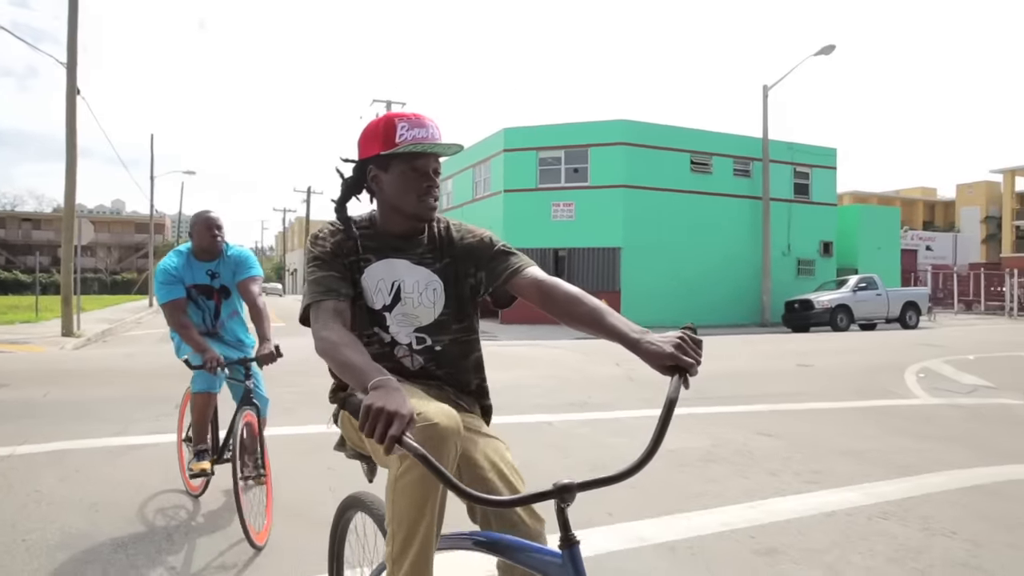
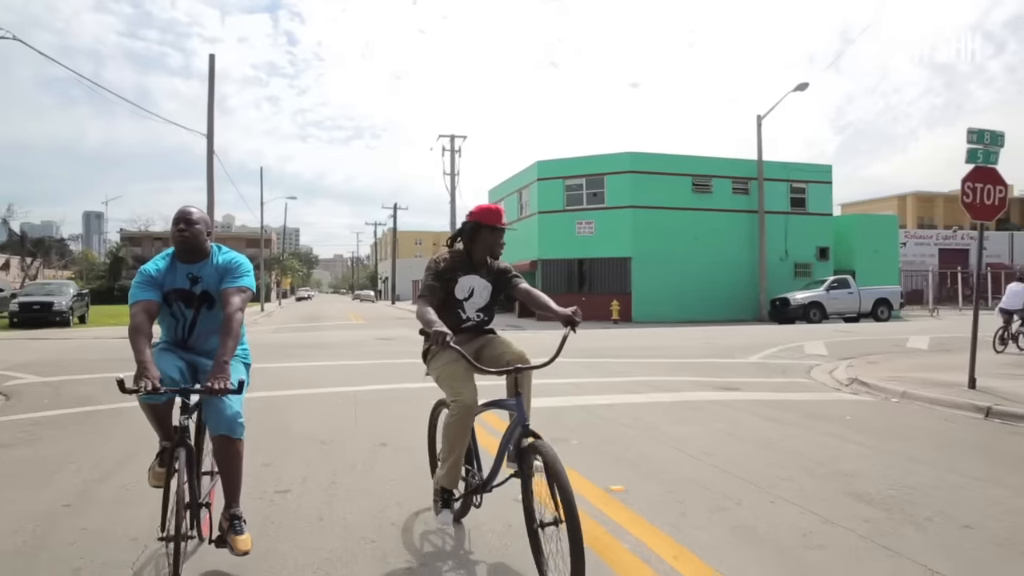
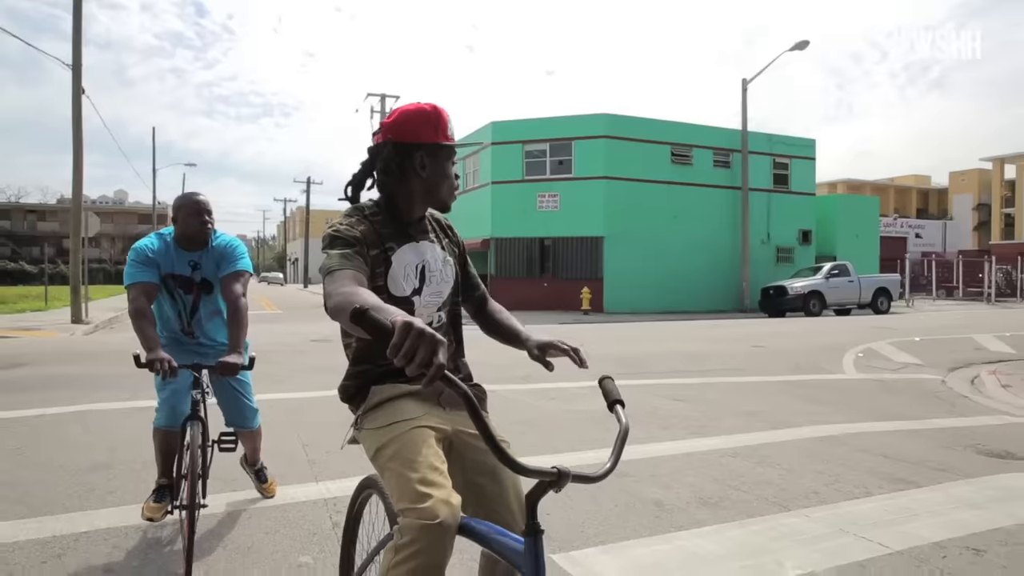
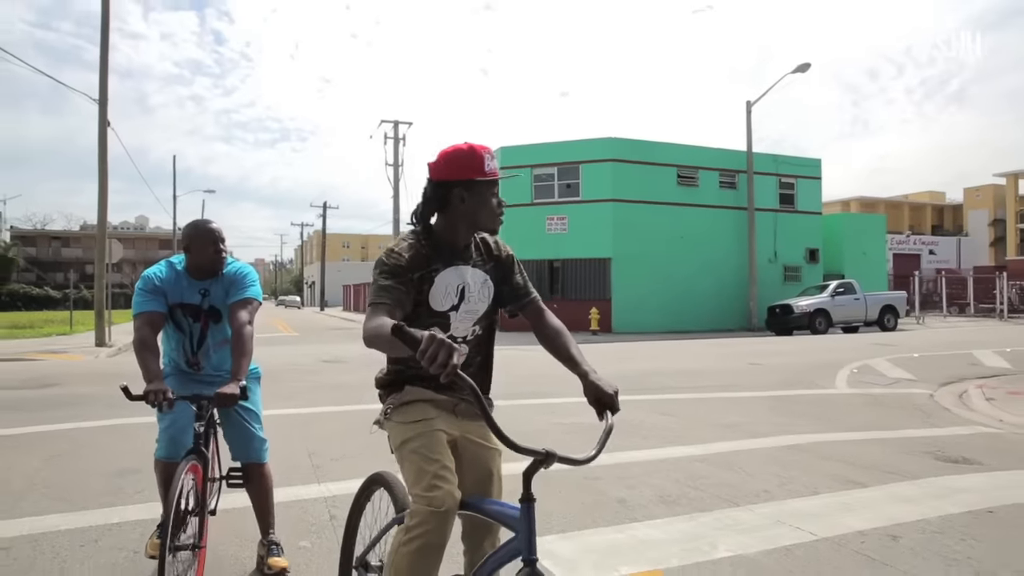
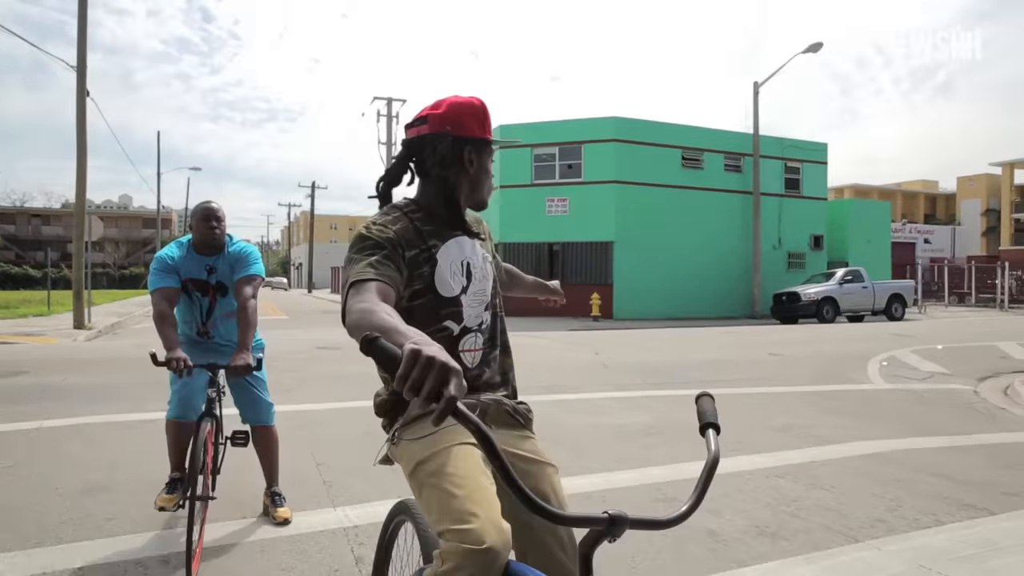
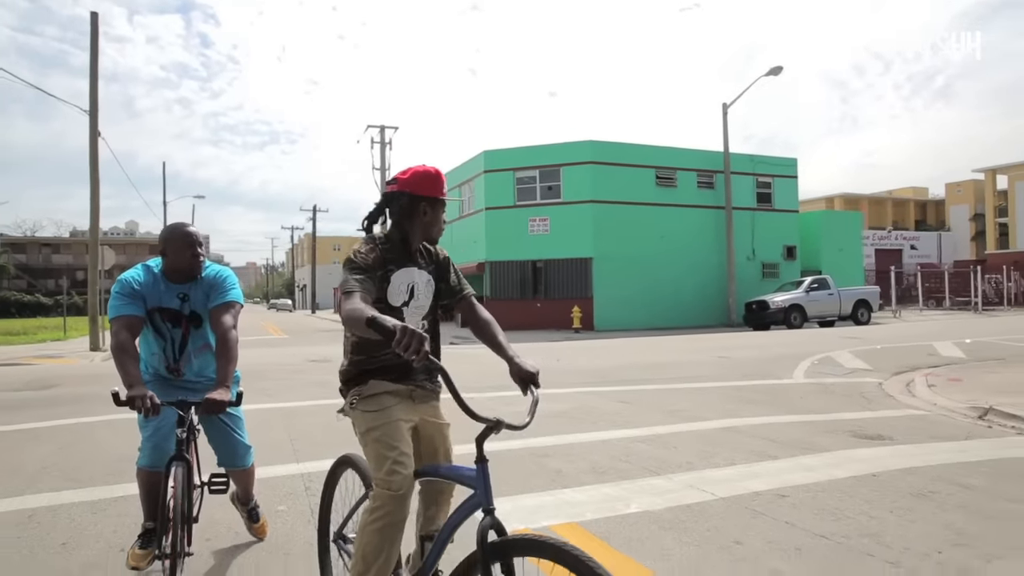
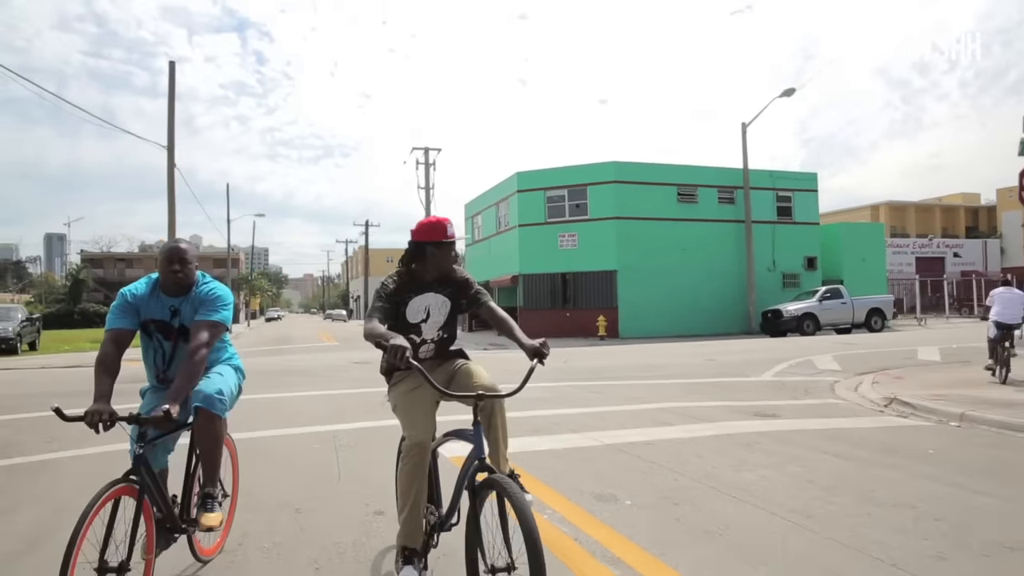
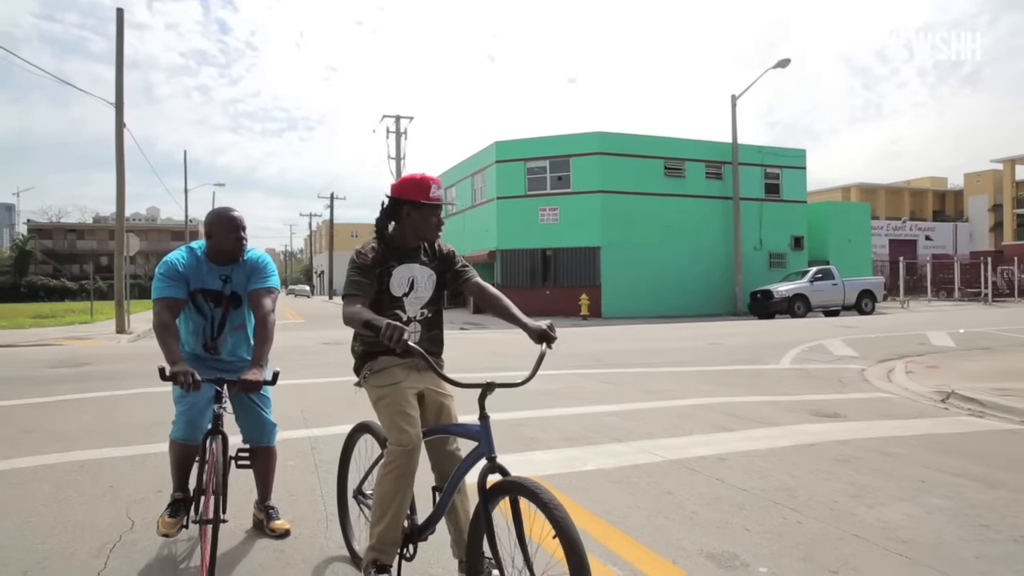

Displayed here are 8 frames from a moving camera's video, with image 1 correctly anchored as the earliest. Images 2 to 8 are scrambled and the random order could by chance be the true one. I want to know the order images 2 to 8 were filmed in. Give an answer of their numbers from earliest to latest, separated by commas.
5, 3, 4, 6, 8, 7, 2
